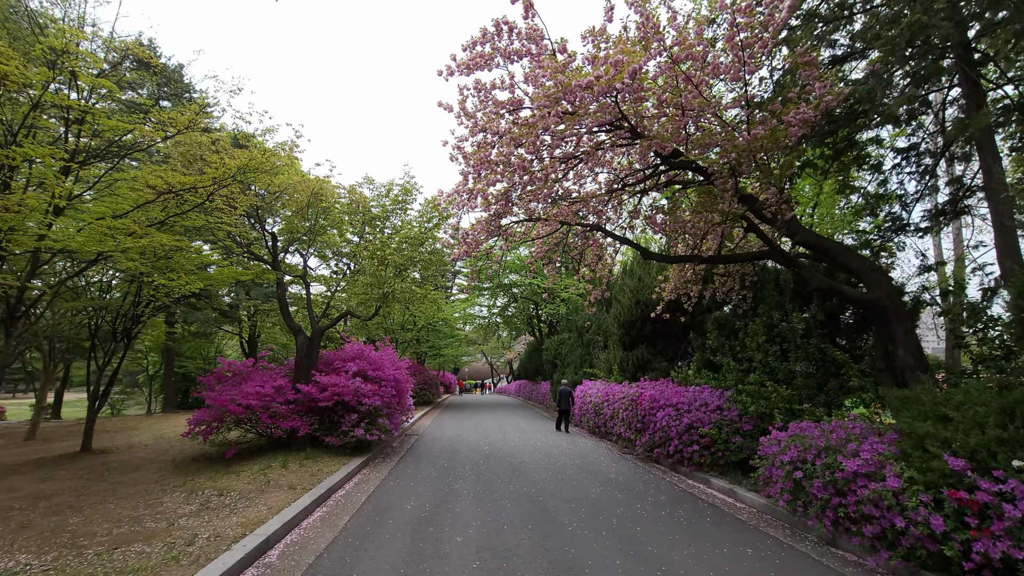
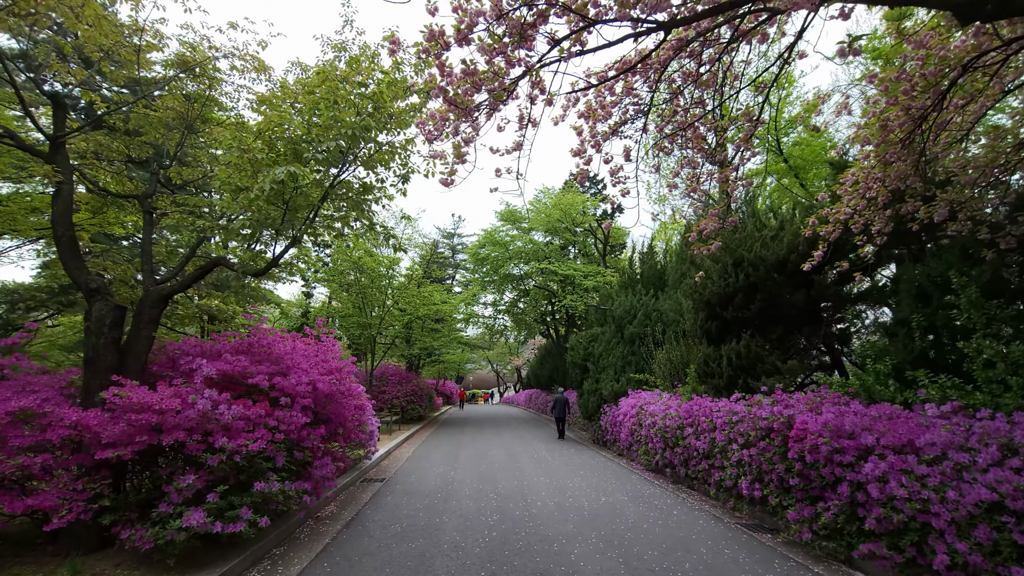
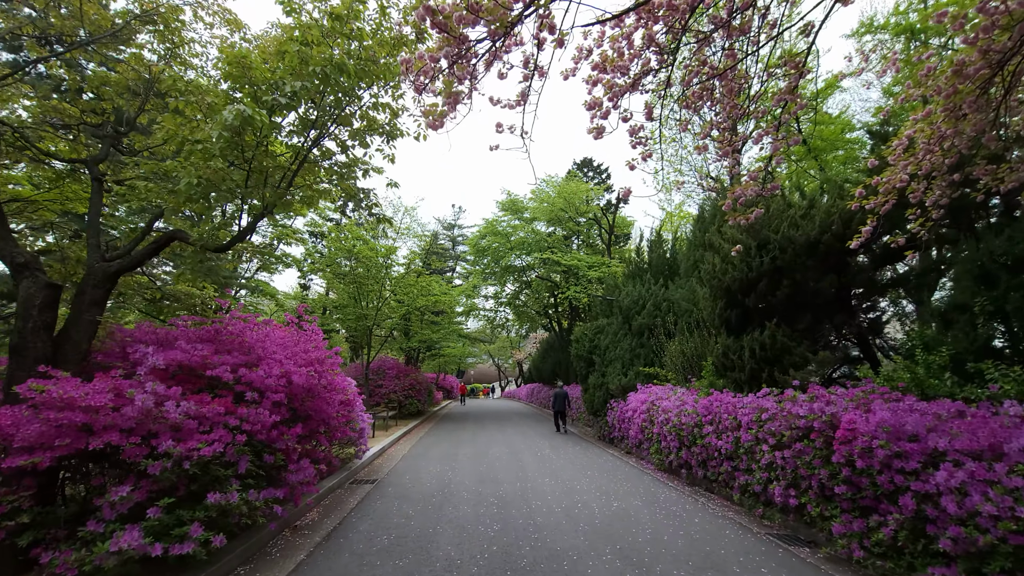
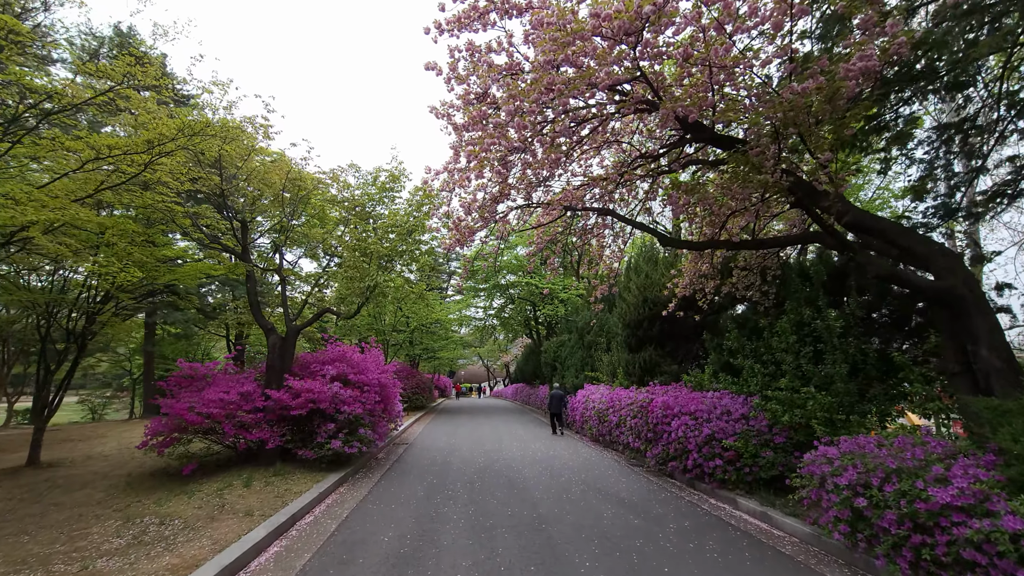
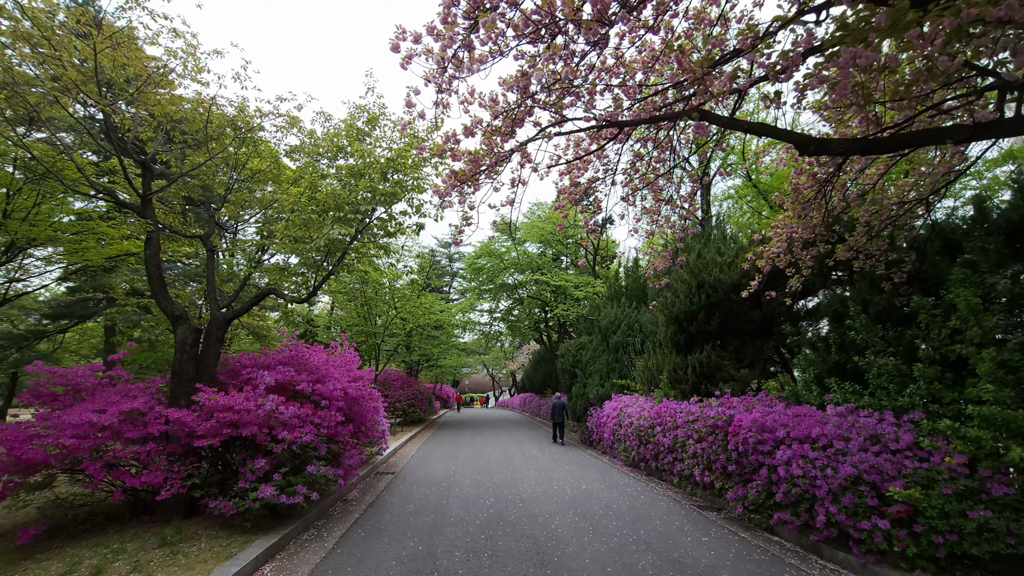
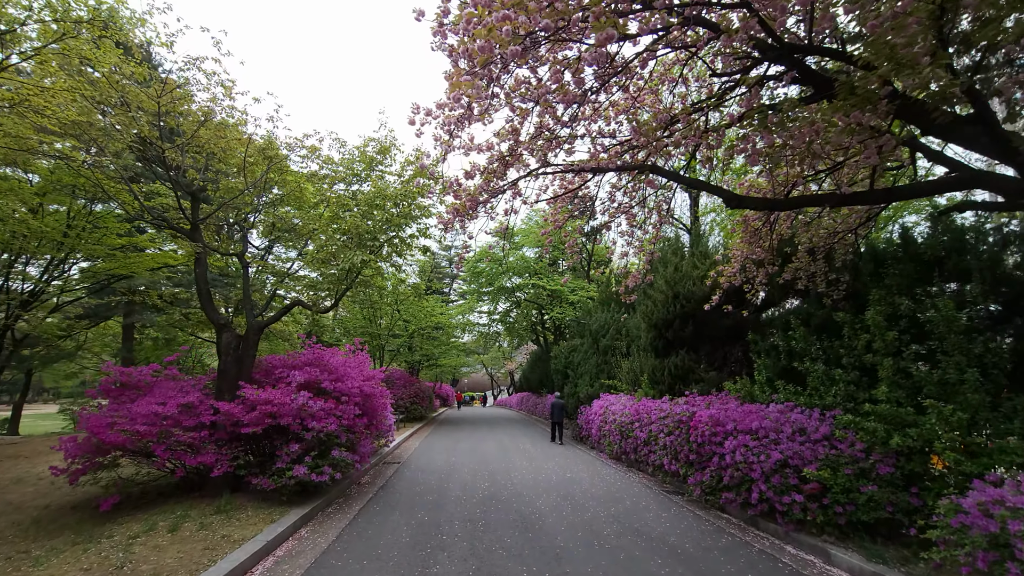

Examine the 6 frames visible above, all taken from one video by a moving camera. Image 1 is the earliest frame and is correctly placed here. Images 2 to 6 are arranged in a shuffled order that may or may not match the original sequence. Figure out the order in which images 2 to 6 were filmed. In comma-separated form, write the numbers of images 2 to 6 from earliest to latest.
4, 6, 5, 2, 3
